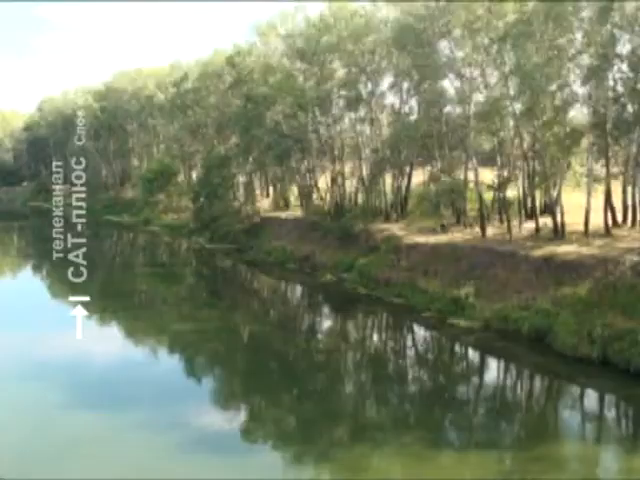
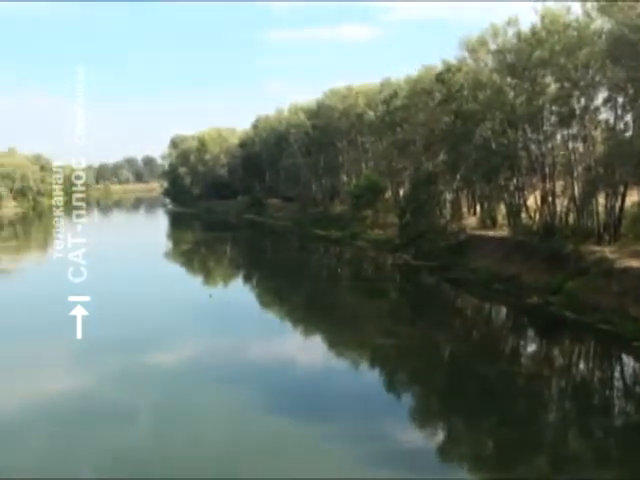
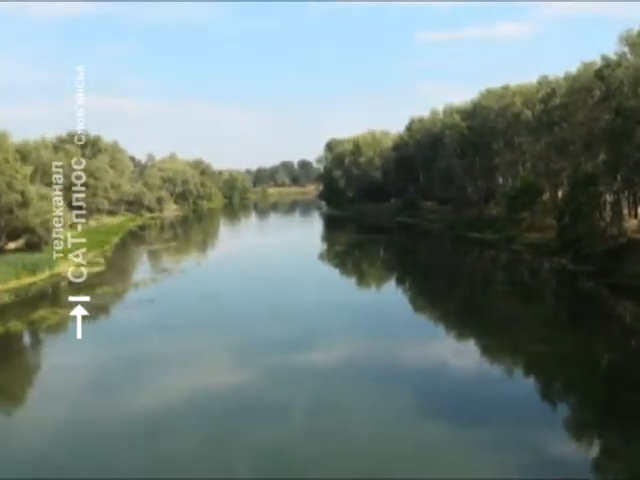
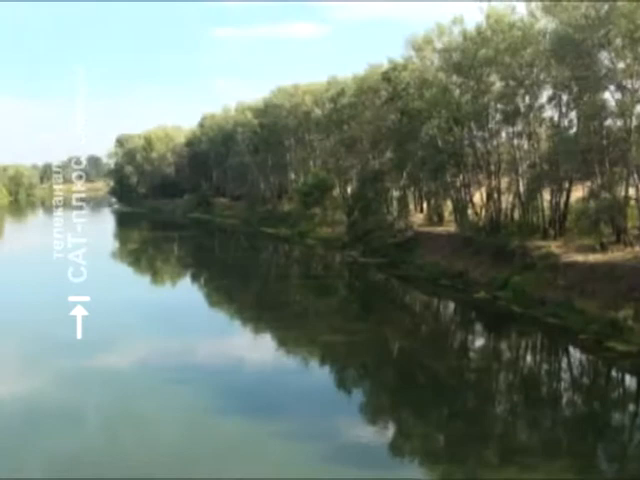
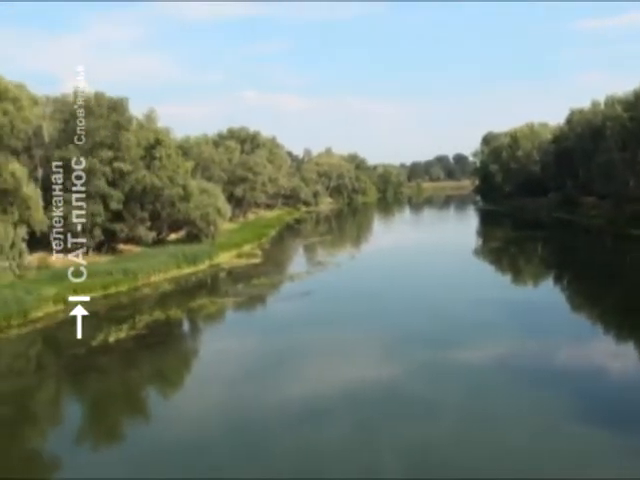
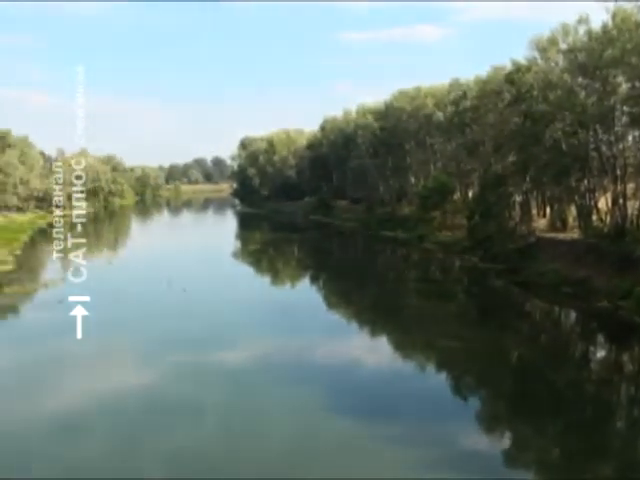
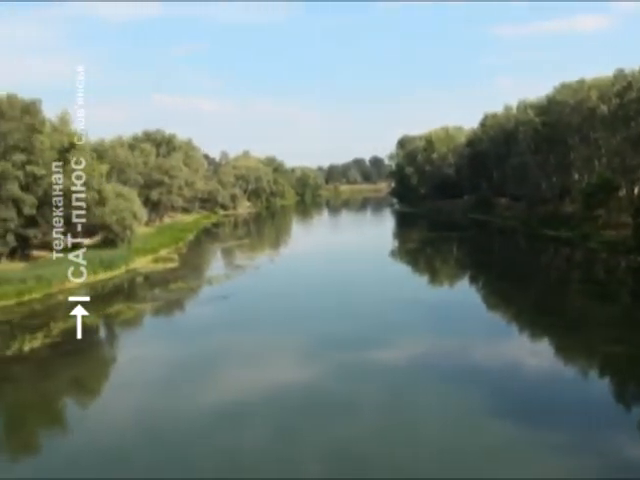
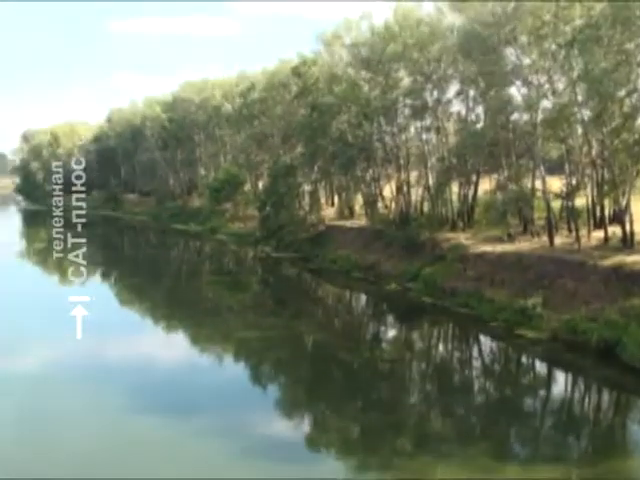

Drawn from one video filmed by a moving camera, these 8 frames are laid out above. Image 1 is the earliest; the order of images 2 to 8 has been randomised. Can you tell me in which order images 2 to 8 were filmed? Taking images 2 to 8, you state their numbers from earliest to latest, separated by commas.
8, 4, 2, 6, 3, 7, 5
